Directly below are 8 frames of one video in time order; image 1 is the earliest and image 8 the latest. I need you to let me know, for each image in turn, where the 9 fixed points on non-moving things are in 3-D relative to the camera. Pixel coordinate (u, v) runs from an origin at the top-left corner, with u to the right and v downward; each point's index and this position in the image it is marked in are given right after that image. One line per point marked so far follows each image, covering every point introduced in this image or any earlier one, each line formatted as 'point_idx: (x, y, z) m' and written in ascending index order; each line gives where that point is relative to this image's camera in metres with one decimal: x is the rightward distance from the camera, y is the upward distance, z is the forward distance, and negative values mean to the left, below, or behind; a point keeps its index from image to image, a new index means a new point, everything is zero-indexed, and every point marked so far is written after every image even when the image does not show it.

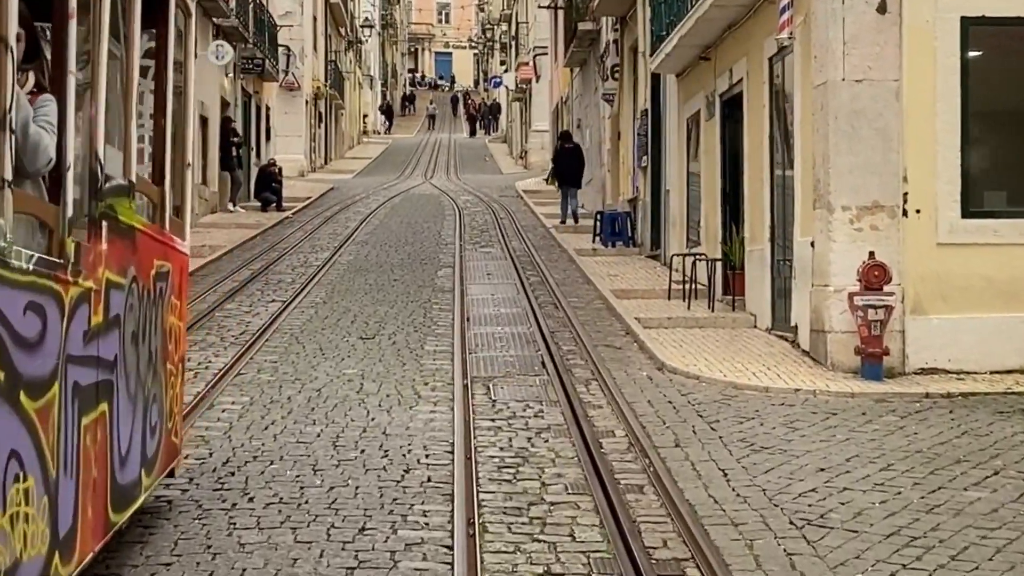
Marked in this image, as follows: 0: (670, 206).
0: (+1.9, +1.0, +17.3) m
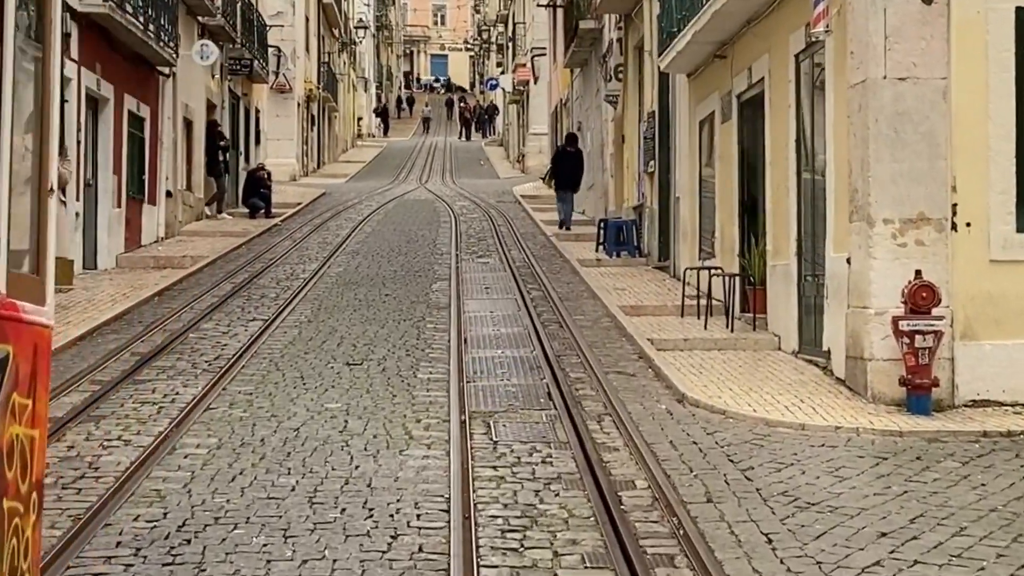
0: (+1.9, +0.8, +16.2) m
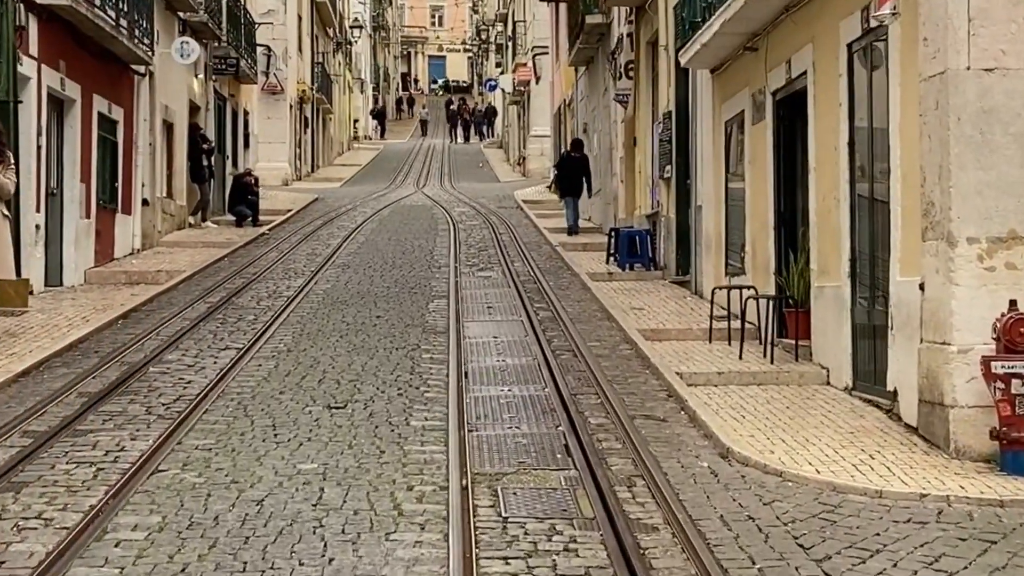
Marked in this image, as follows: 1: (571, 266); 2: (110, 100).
0: (+2.0, +0.6, +14.7) m
1: (+0.8, +0.3, +18.4) m
2: (-5.2, +2.4, +18.5) m
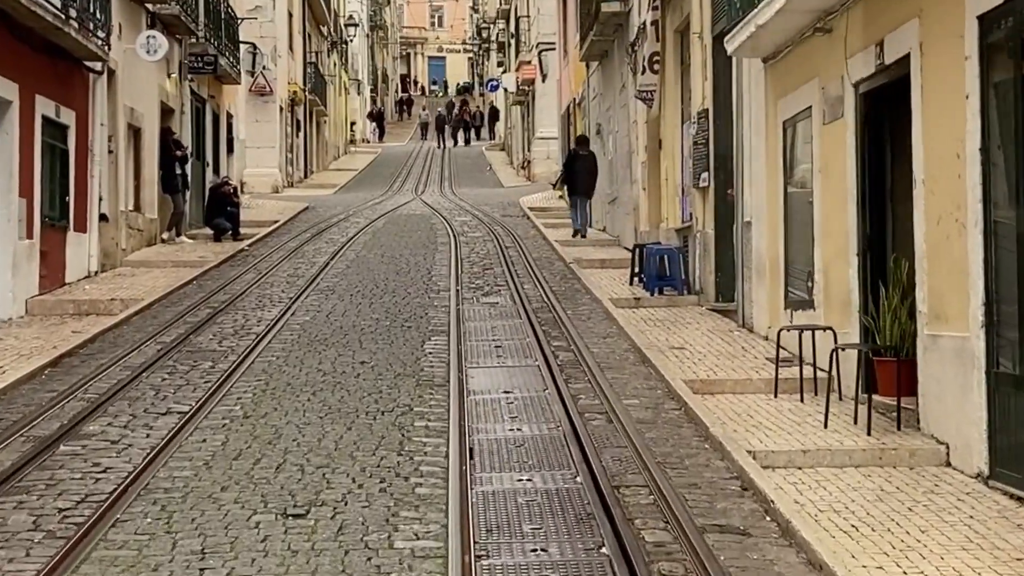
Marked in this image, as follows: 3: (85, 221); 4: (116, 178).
0: (+2.1, +0.4, +12.2) m
1: (+0.9, 0.0, +16.0) m
2: (-5.1, +2.1, +16.1) m
3: (-5.2, +0.8, +17.3) m
4: (-5.2, +1.5, +18.9) m
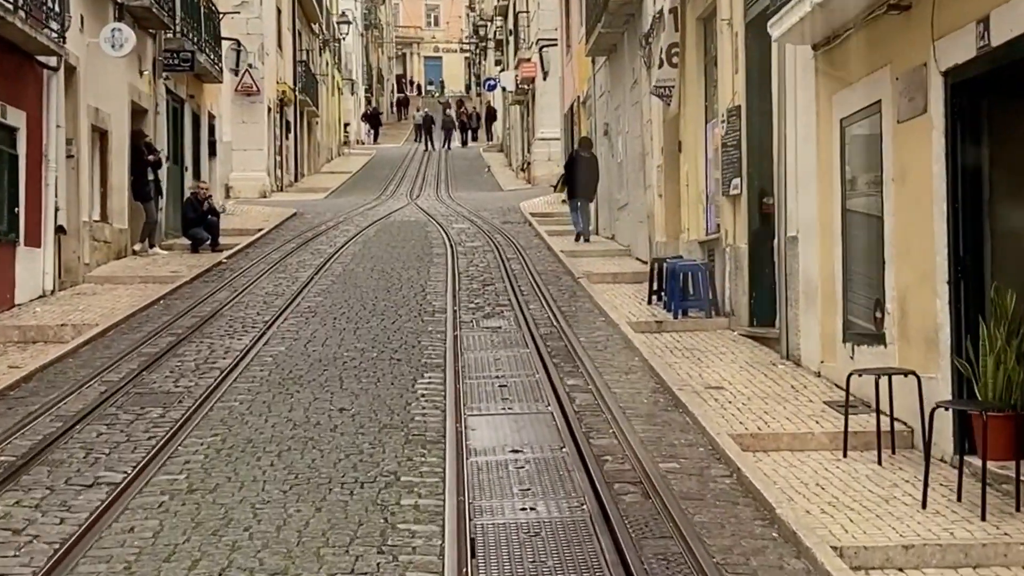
0: (+2.1, +0.2, +10.5) m
1: (+0.9, -0.2, +14.2) m
2: (-5.1, +1.9, +14.3) m
3: (-5.1, +0.6, +15.5) m
4: (-5.2, +1.2, +17.1) m
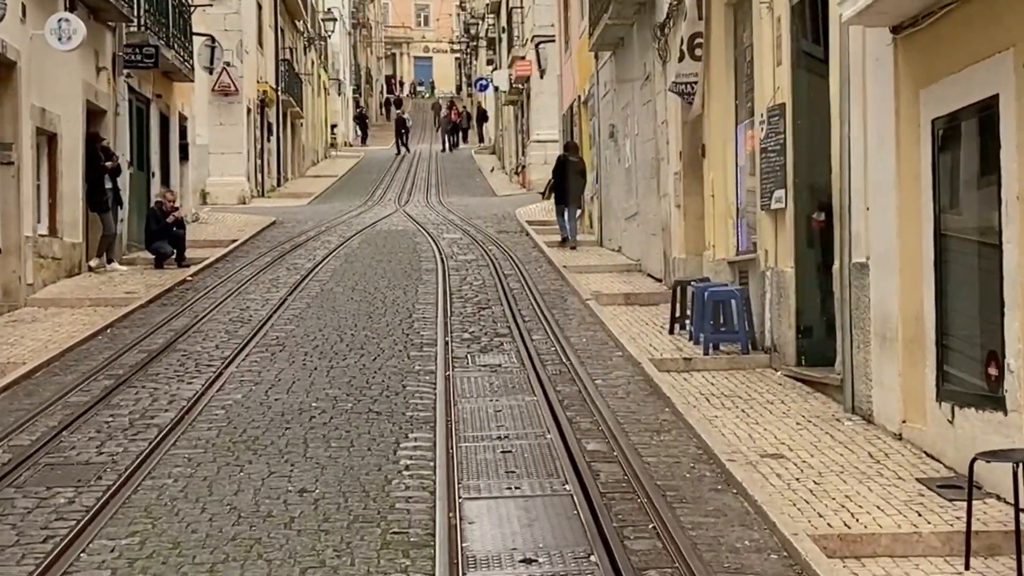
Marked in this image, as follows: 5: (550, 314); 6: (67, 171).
0: (+2.1, -0.1, +8.5) m
1: (+0.9, -0.4, +12.2) m
2: (-5.1, +1.6, +12.3) m
3: (-5.2, +0.3, +13.5) m
4: (-5.2, +1.0, +15.1) m
5: (+0.4, -0.3, +13.9) m
6: (-5.5, +1.4, +17.5) m
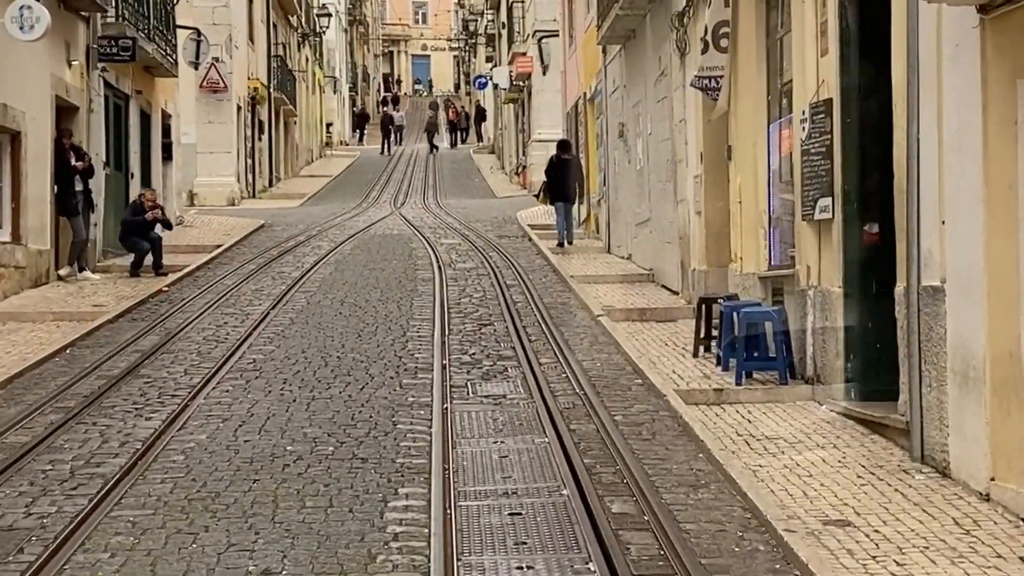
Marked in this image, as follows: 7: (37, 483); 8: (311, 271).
0: (+2.2, -0.2, +7.2) m
1: (+1.0, -0.6, +10.9) m
2: (-5.0, +1.5, +11.0) m
3: (-5.1, +0.2, +12.1) m
4: (-5.2, +0.8, +13.7) m
5: (+0.4, -0.4, +12.6) m
6: (-5.4, +1.3, +16.2) m
7: (-2.5, -1.0, +7.5) m
8: (-2.6, +0.2, +18.2) m
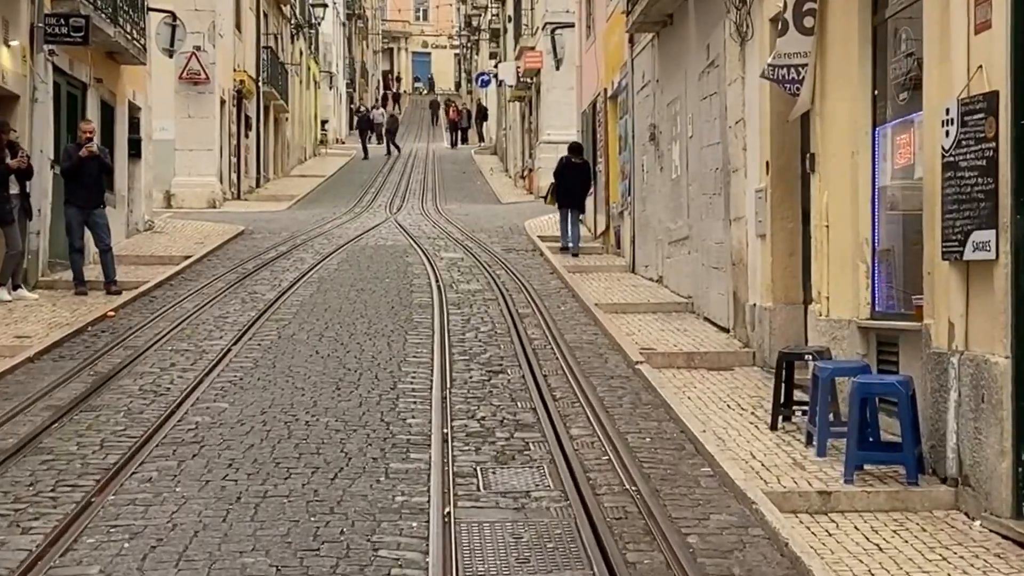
0: (+2.3, -0.5, +4.5) m
1: (+1.1, -0.9, +8.2) m
2: (-4.9, +1.3, +8.3) m
3: (-5.0, 0.0, +9.5) m
4: (-5.0, +0.6, +11.0) m
5: (+0.6, -0.7, +9.9) m
6: (-5.3, +1.1, +13.5) m
7: (-2.3, -1.3, +4.8) m
8: (-2.4, 0.0, +15.5) m
